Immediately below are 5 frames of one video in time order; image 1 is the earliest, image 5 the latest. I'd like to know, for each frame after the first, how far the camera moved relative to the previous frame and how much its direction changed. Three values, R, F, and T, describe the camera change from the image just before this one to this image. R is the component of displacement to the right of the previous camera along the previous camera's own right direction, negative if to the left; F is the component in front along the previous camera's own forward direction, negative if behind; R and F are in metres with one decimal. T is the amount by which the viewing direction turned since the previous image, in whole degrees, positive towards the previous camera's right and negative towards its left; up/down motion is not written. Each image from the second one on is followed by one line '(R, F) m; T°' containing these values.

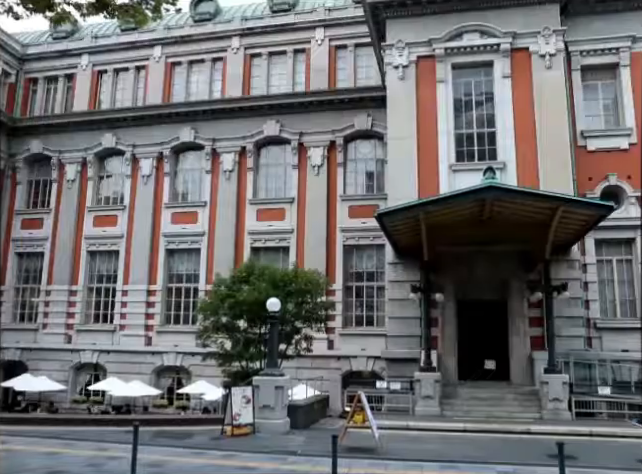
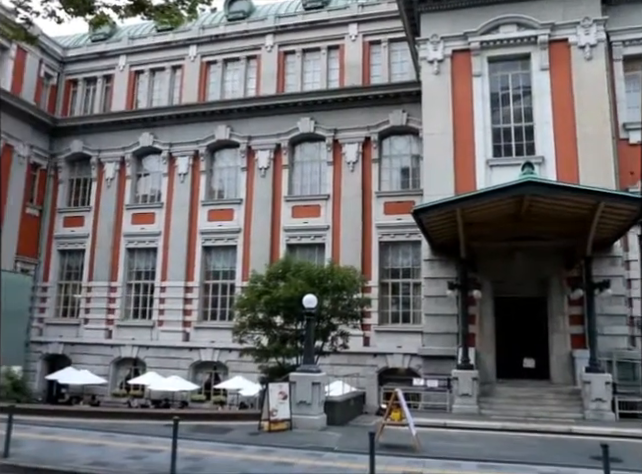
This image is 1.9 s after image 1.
(-0.2, 0.0) m; -3°
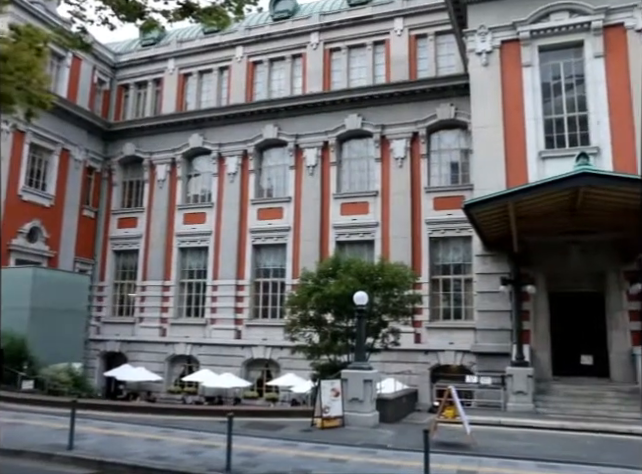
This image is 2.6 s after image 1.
(-0.3, 0.0) m; -4°
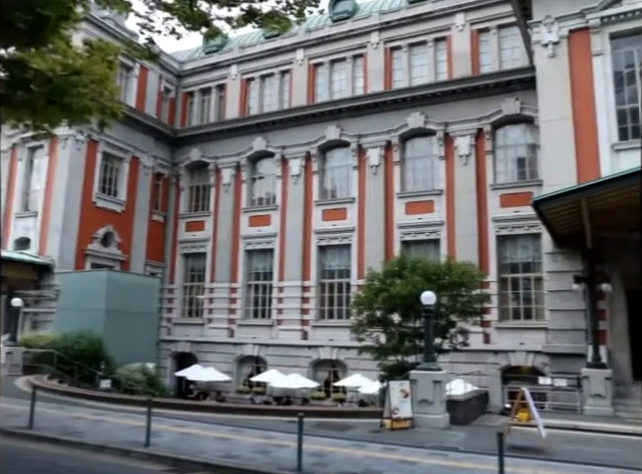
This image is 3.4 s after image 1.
(-0.5, 0.0) m; -5°
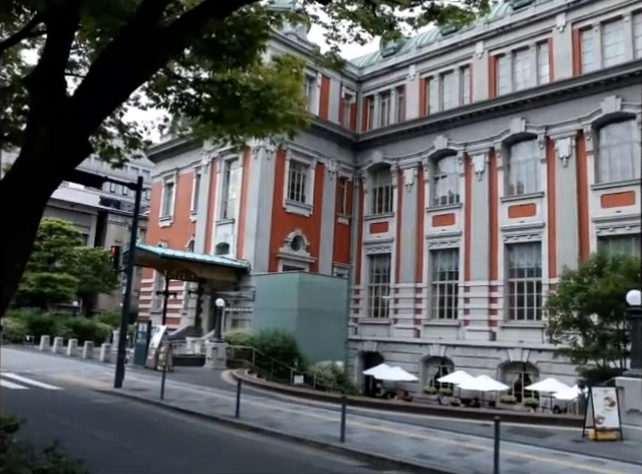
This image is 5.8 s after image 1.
(-1.3, -0.2) m; -15°
